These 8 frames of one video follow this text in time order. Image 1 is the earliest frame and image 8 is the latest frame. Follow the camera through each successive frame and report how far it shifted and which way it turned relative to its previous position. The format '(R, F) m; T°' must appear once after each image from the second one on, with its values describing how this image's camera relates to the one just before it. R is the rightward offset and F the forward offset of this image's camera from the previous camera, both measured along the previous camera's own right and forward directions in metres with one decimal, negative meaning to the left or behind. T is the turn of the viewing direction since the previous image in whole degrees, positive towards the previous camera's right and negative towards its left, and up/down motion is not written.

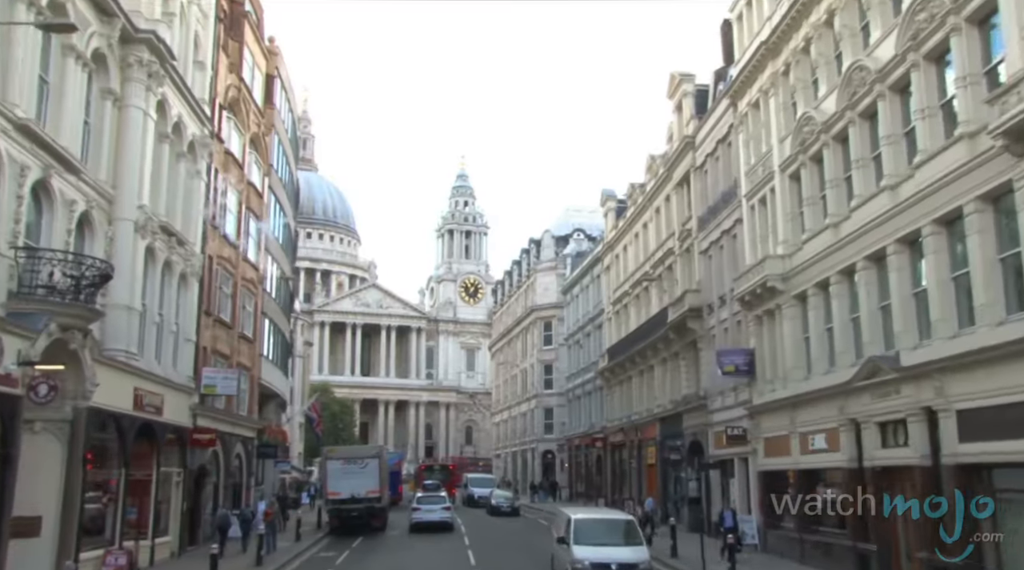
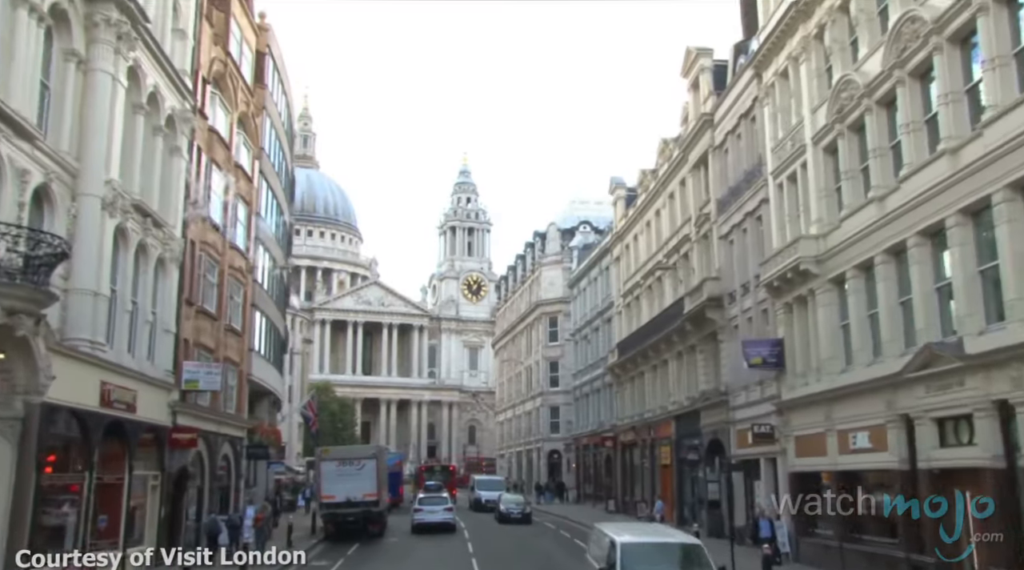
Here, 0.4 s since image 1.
(-0.1, +2.3) m; 0°
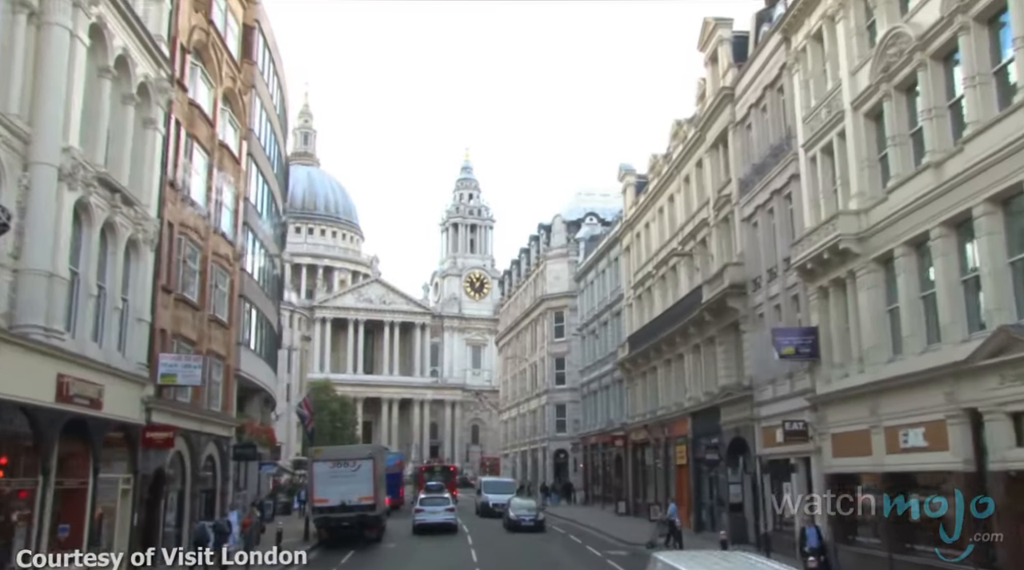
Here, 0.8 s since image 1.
(-0.1, +2.4) m; 0°
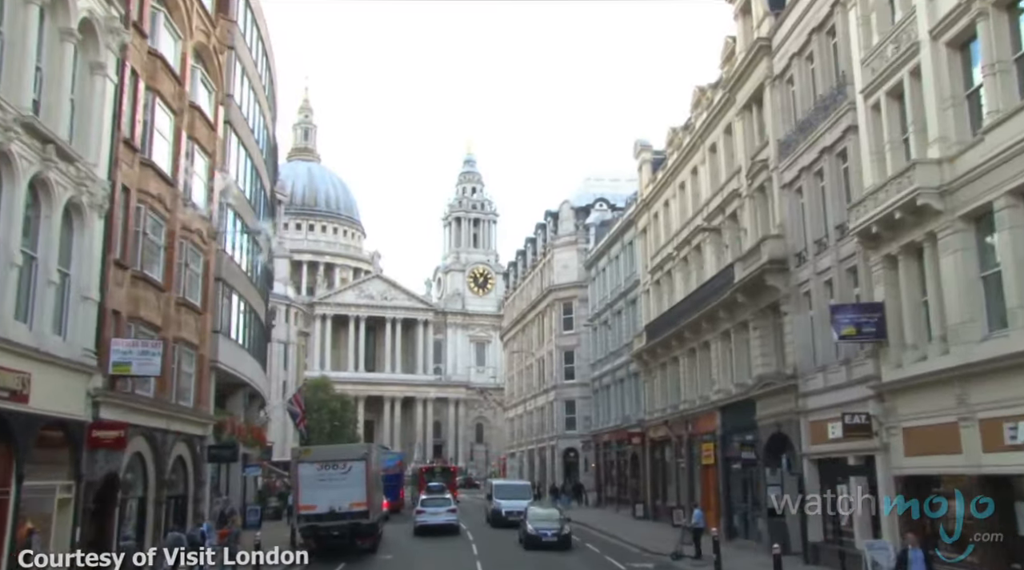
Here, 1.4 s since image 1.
(-0.2, +3.6) m; 0°
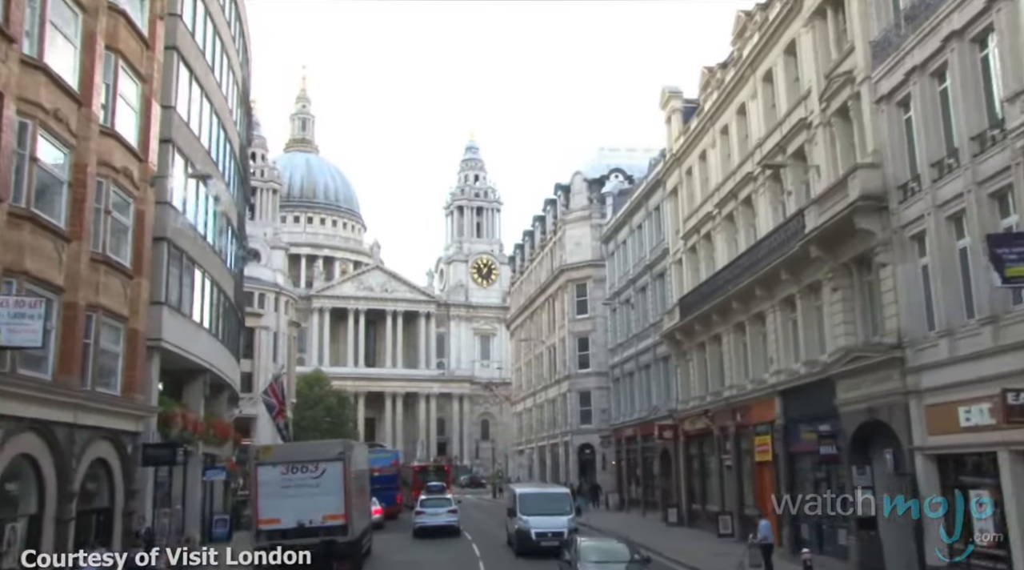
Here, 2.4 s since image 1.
(-0.3, +6.1) m; 0°
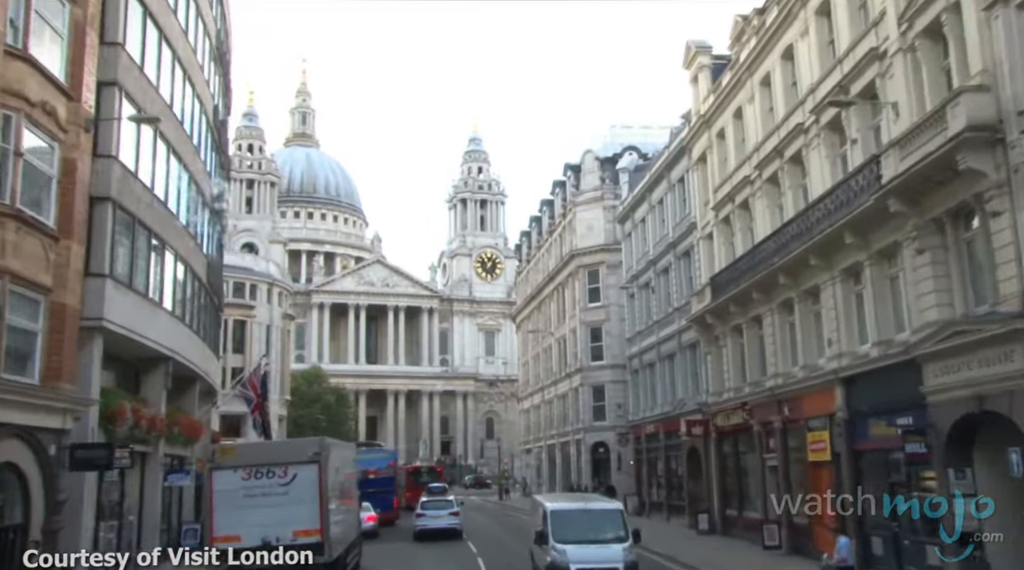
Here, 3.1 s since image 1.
(-0.2, +4.3) m; 0°
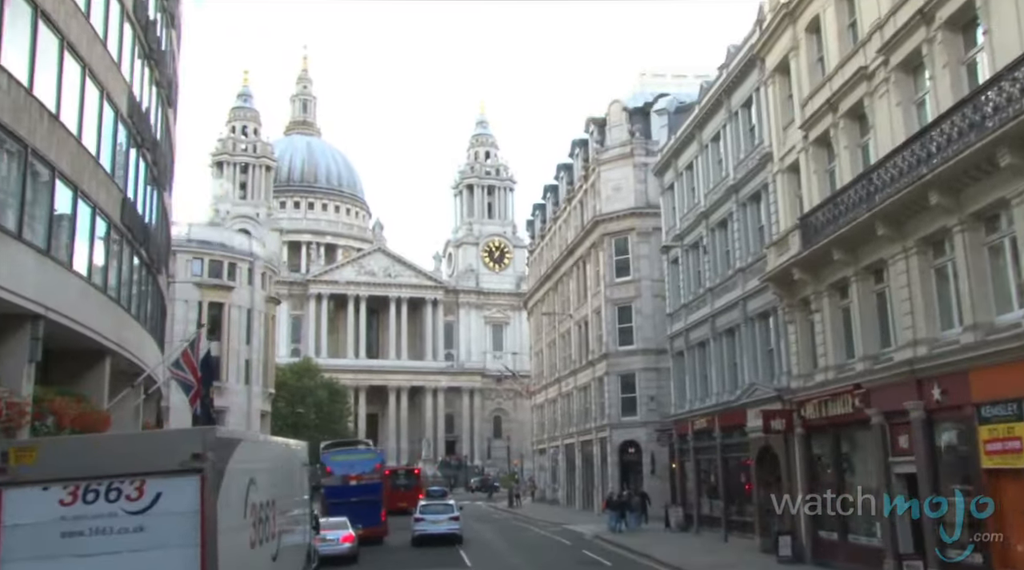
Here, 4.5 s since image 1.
(-0.3, +8.4) m; 0°
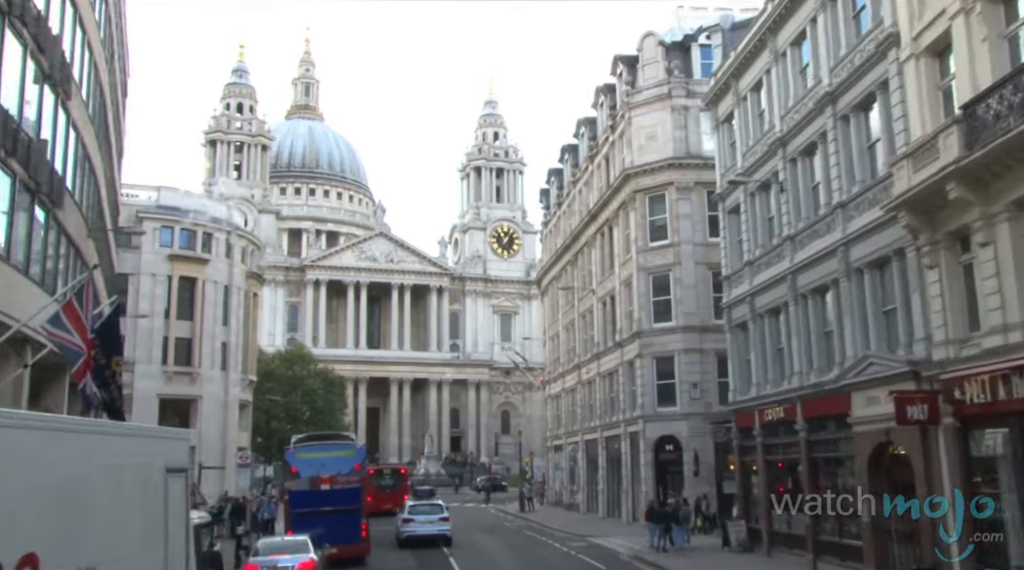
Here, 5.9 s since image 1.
(-0.3, +7.8) m; 0°
